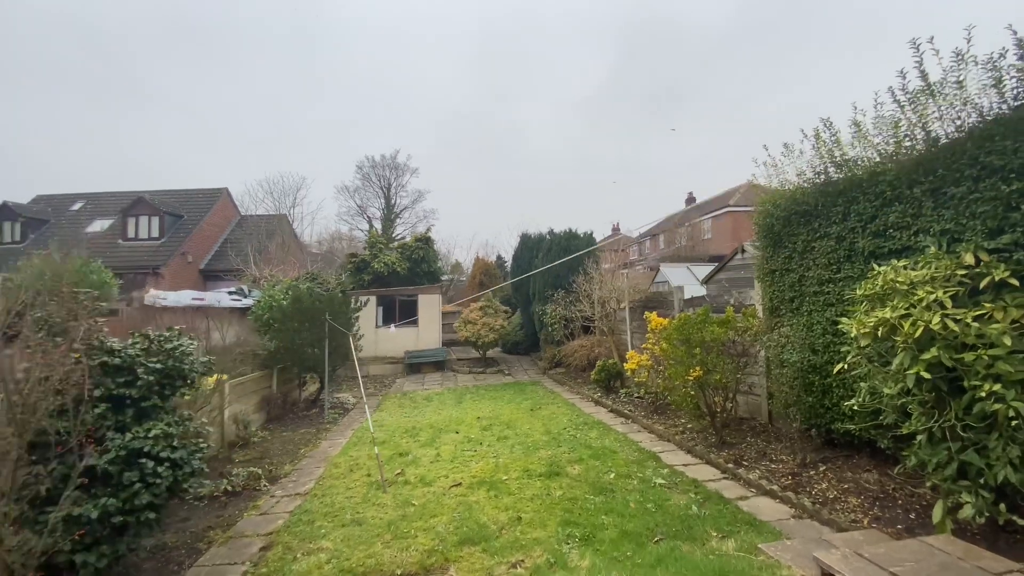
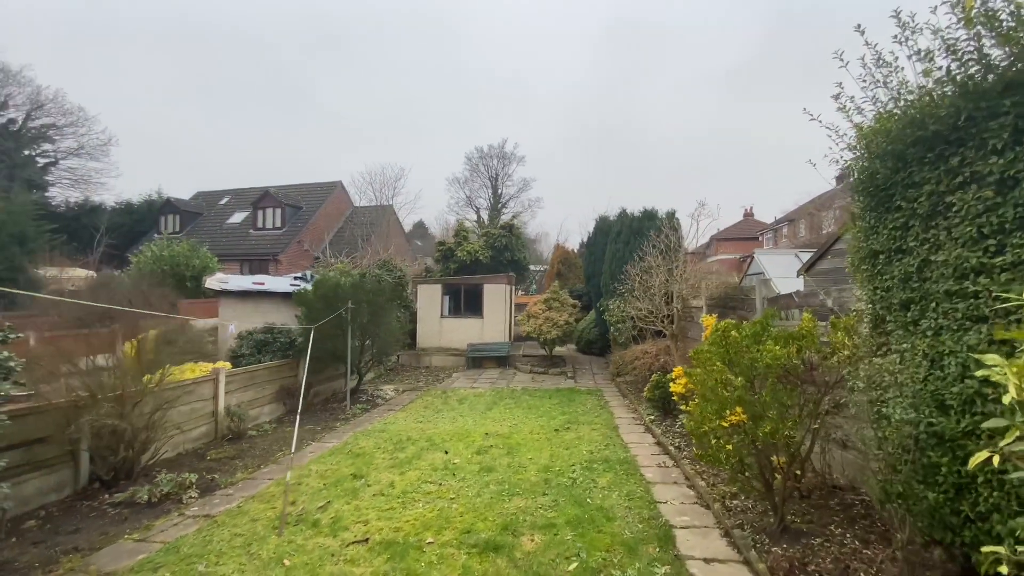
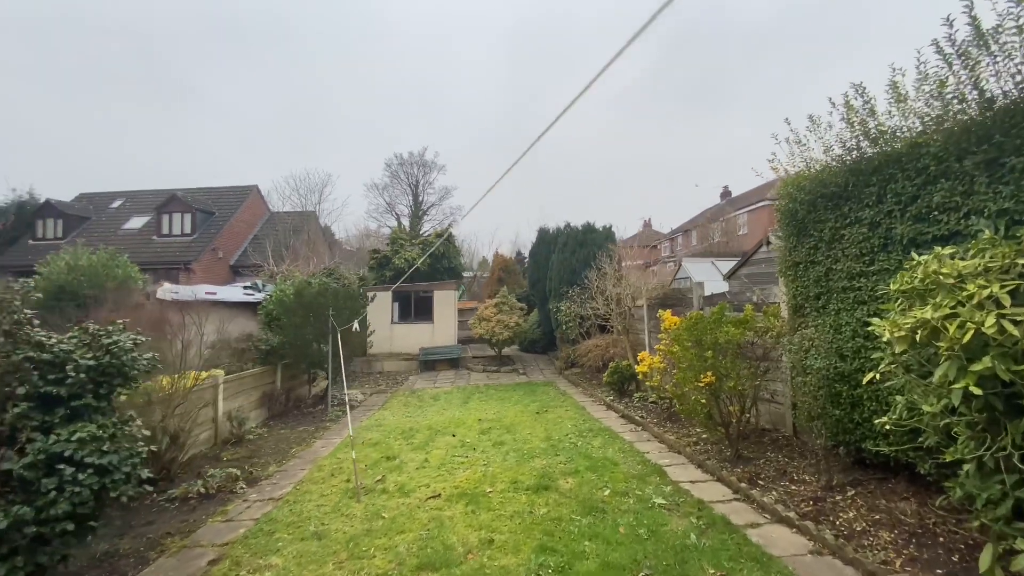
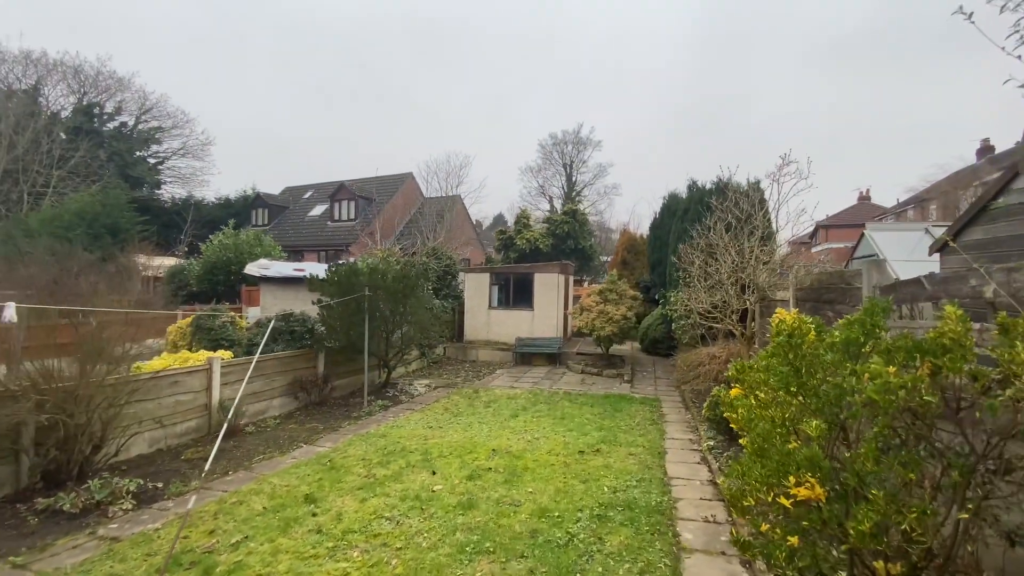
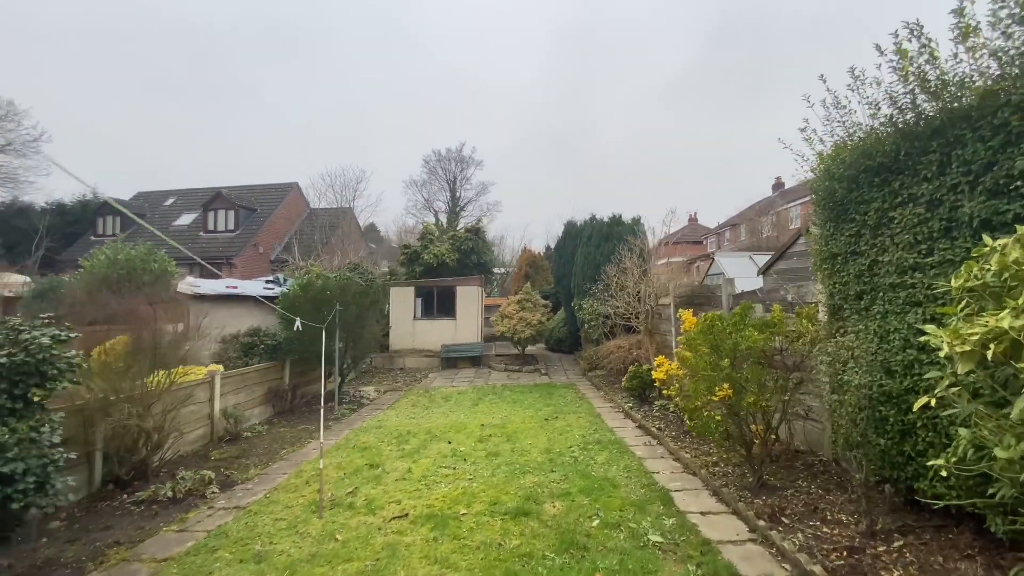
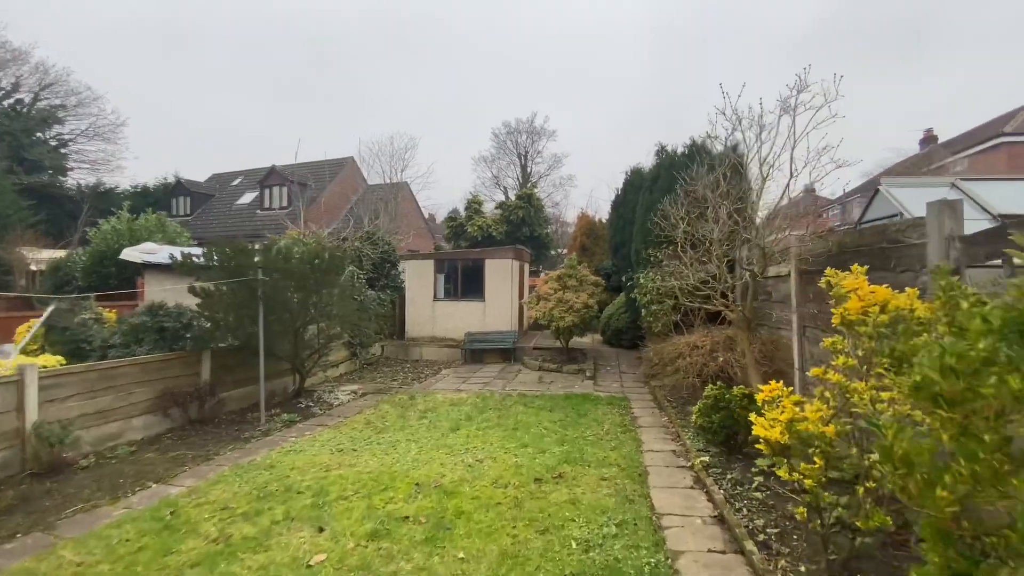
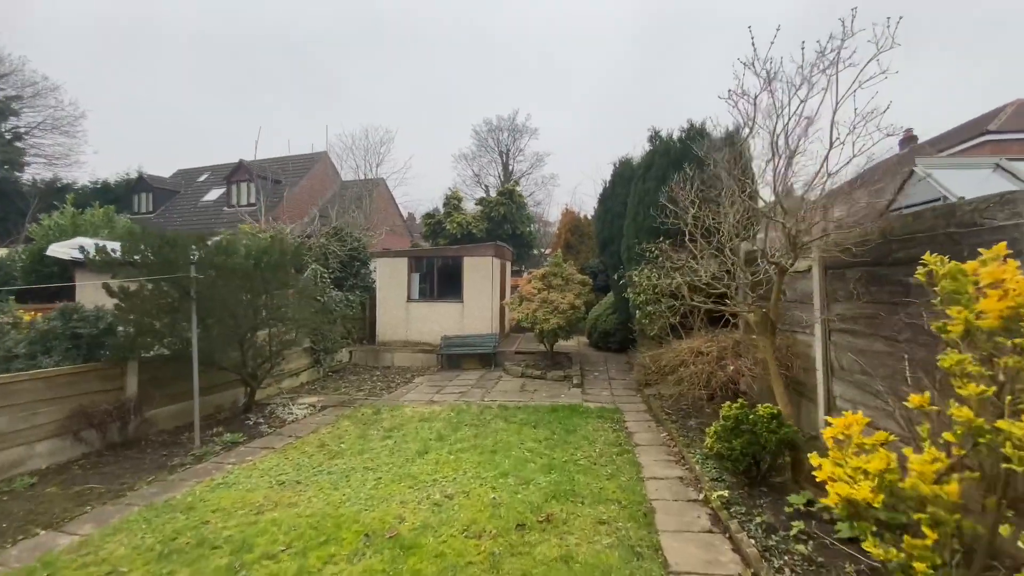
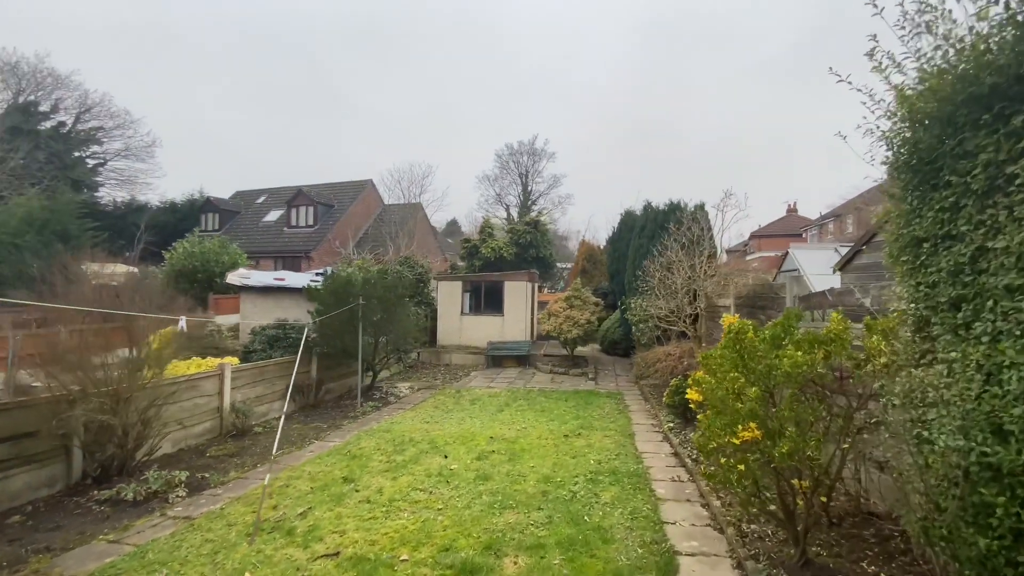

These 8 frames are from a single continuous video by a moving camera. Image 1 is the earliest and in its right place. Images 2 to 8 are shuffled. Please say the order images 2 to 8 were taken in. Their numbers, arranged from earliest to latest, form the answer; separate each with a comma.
3, 5, 2, 8, 4, 6, 7
